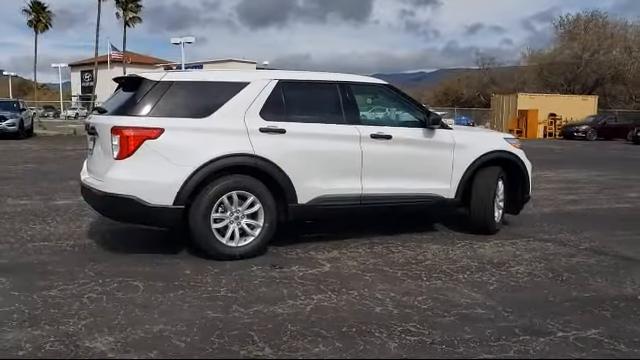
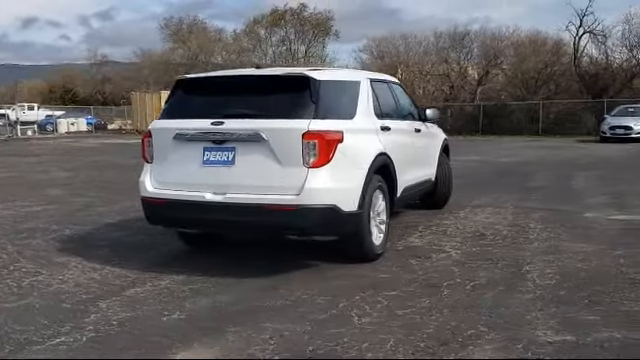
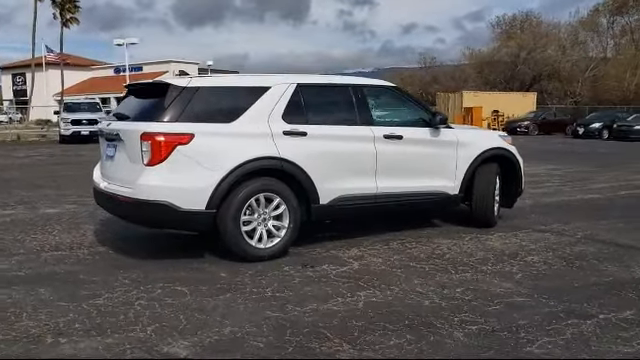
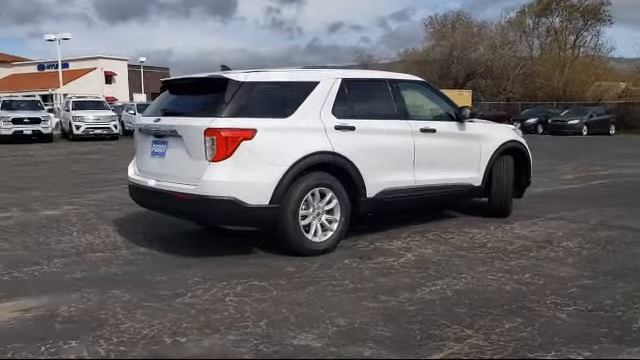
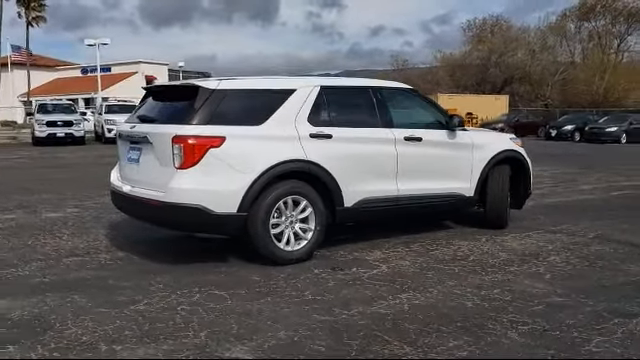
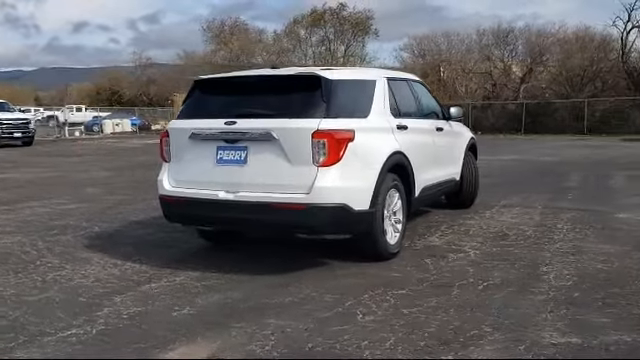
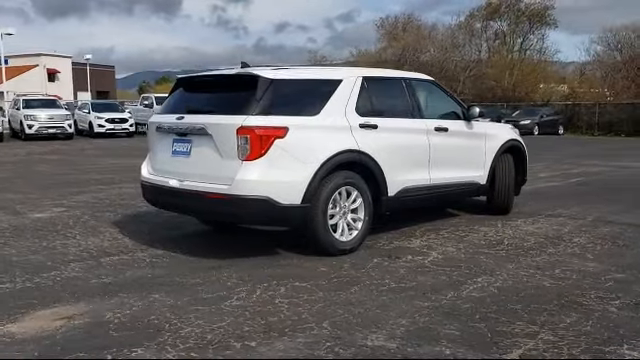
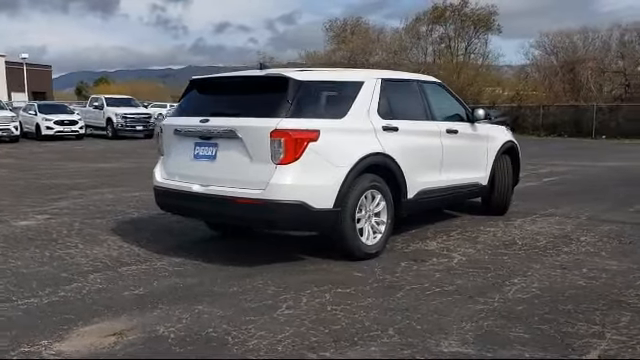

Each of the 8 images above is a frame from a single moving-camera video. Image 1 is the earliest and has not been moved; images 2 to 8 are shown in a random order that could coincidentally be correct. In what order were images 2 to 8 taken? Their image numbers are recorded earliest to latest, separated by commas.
3, 5, 4, 7, 8, 6, 2
